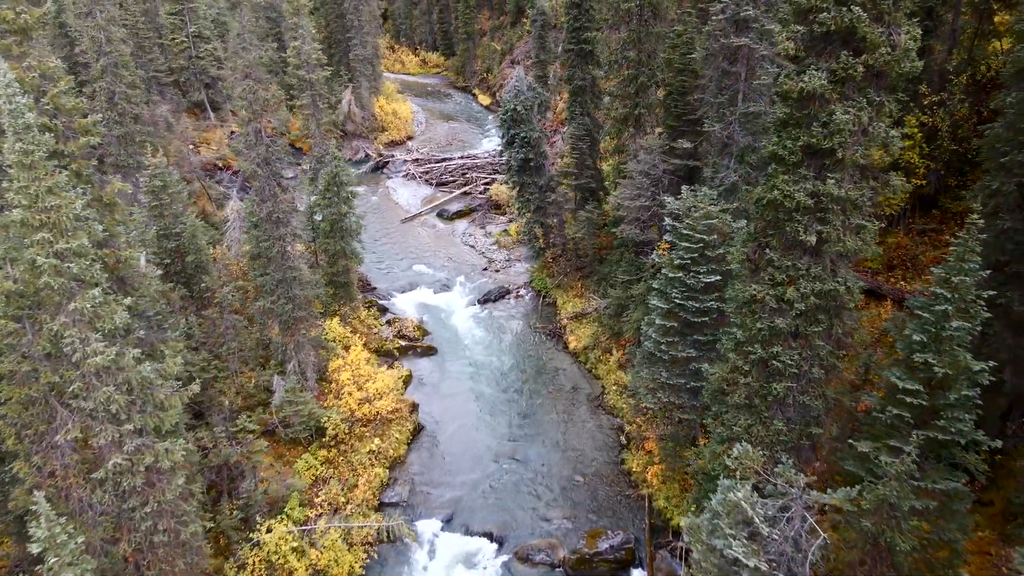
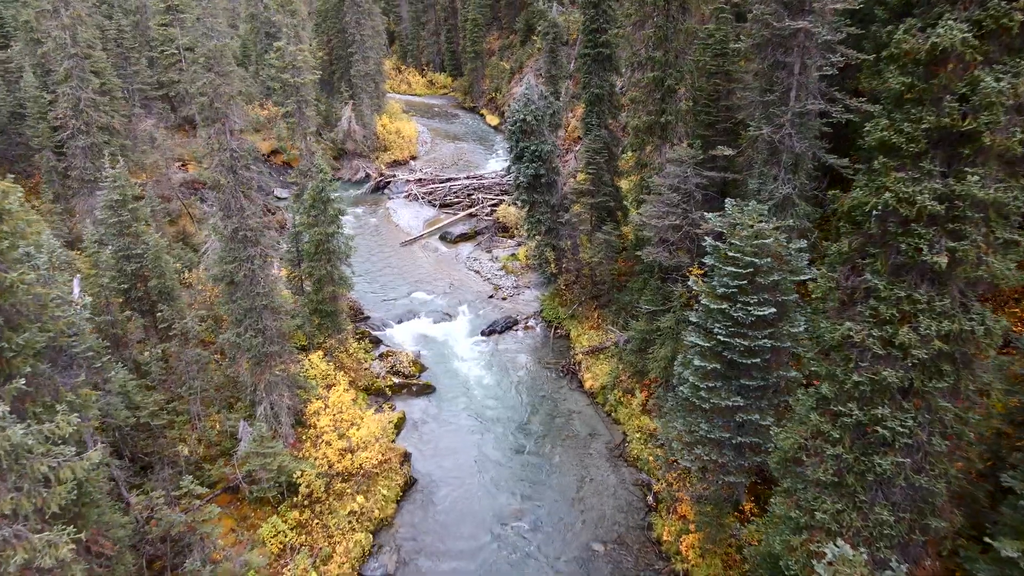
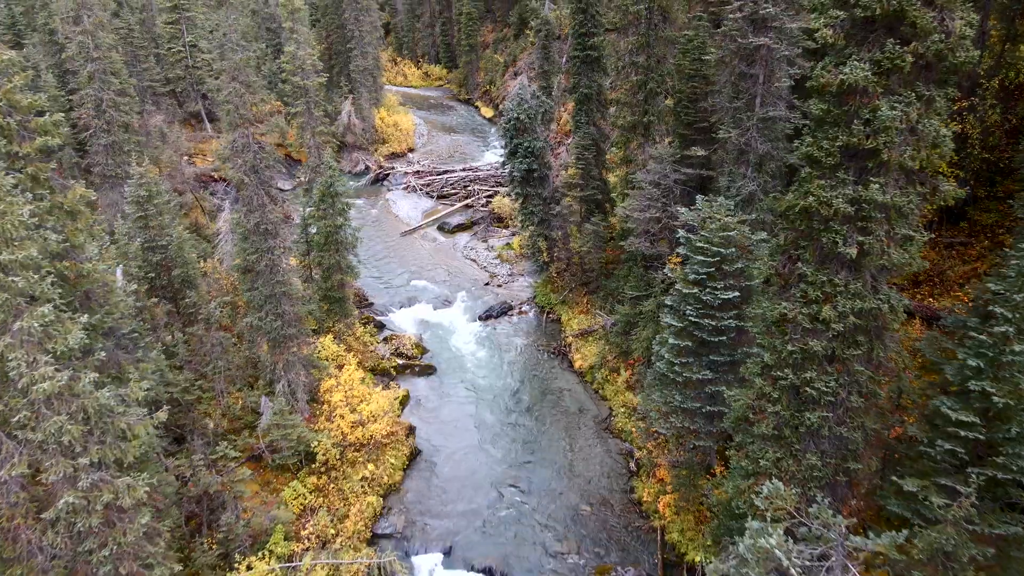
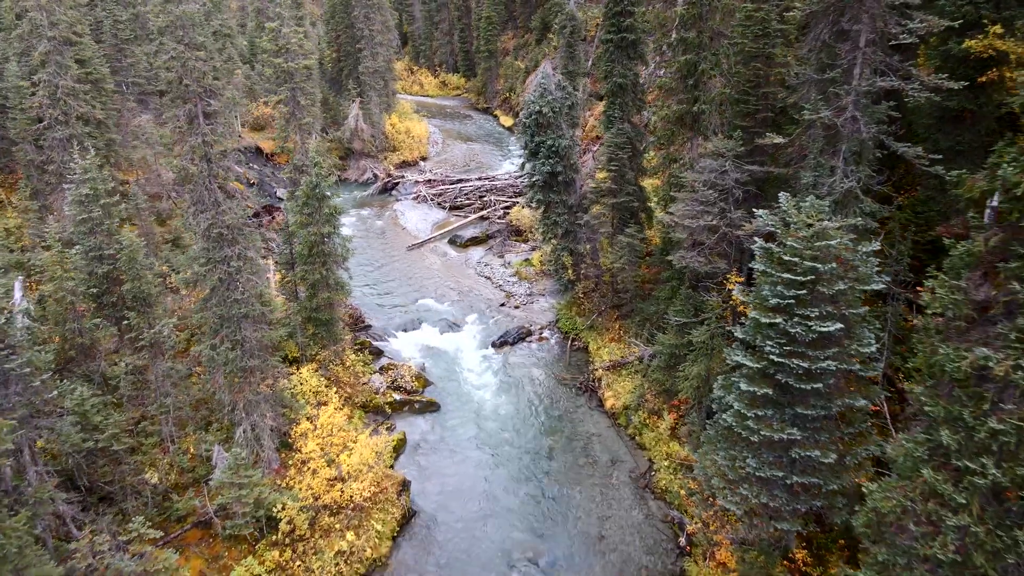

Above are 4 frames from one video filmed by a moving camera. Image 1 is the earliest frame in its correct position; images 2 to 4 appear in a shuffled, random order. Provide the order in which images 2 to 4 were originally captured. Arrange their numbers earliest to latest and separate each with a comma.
3, 2, 4
